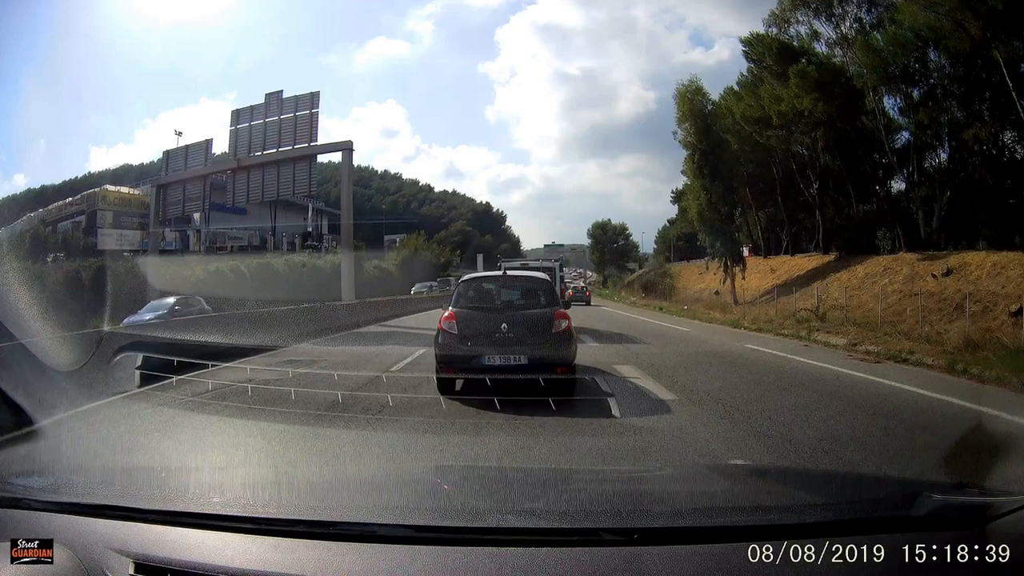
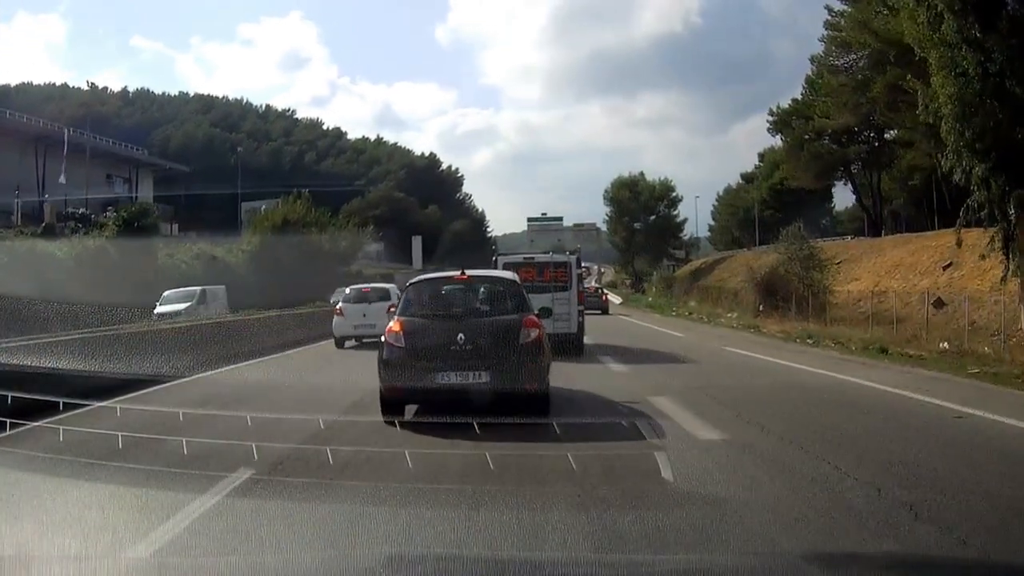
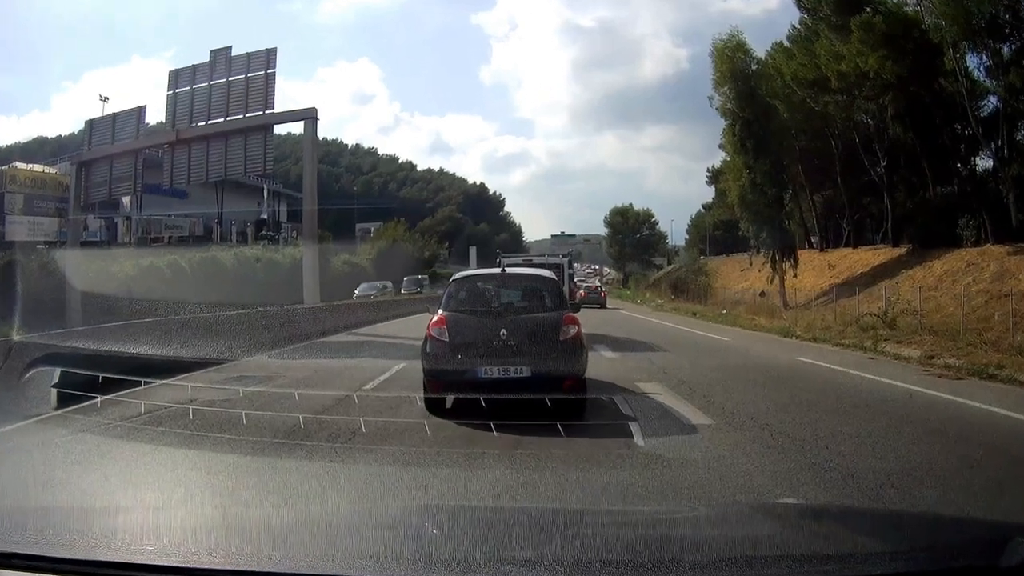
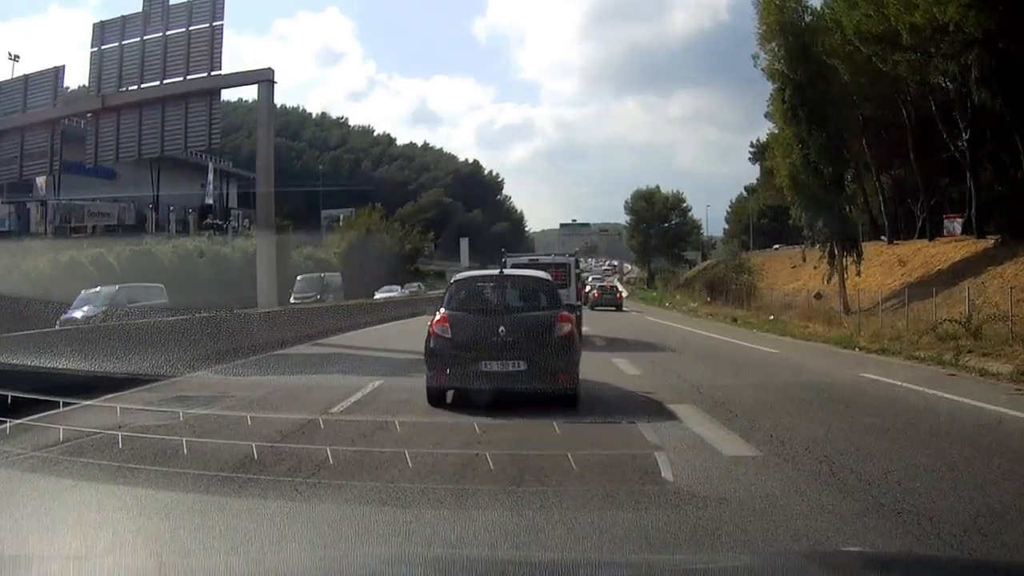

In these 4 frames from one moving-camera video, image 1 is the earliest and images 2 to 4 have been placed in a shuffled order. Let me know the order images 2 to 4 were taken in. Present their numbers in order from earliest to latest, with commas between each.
3, 4, 2
